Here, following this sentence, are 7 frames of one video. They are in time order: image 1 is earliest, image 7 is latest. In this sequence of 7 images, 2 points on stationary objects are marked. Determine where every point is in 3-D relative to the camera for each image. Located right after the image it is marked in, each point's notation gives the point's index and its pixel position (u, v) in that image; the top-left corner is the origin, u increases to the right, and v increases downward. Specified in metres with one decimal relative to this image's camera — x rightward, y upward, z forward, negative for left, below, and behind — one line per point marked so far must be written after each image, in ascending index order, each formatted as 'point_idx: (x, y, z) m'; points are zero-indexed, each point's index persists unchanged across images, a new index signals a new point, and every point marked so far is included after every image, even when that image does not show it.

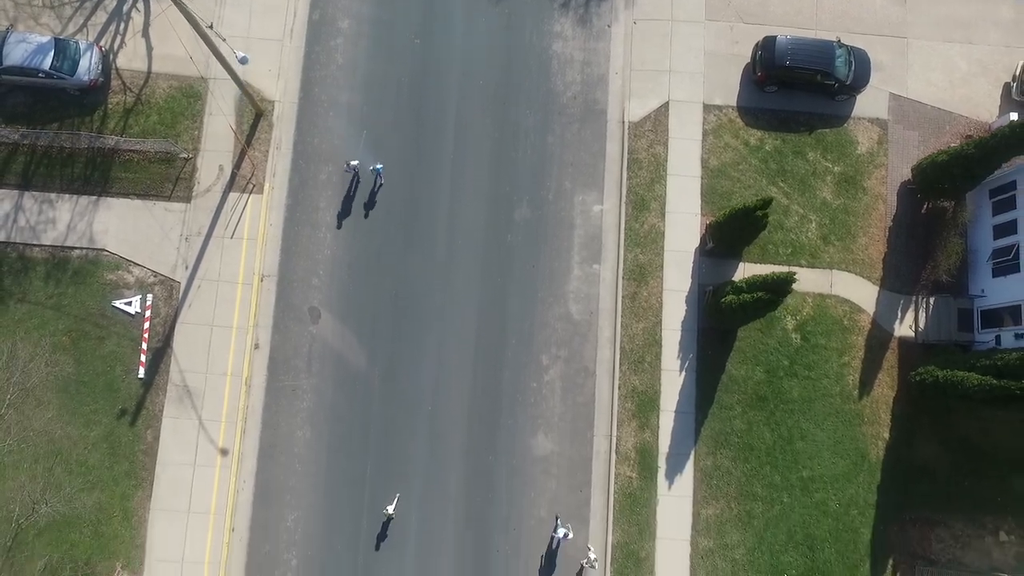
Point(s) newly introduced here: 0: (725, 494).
0: (+4.8, -4.6, +17.7) m
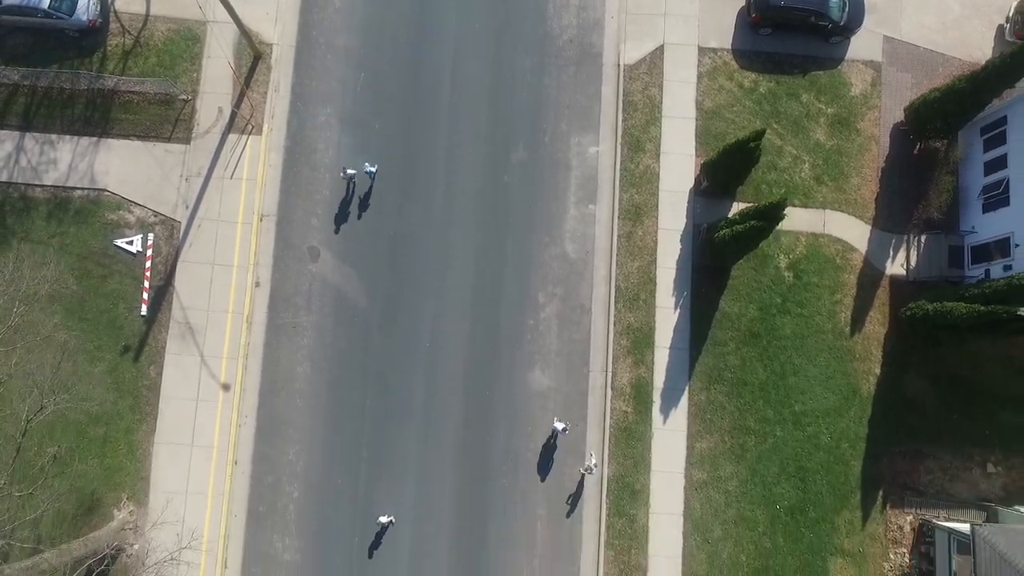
0: (+4.7, -3.2, +18.0) m
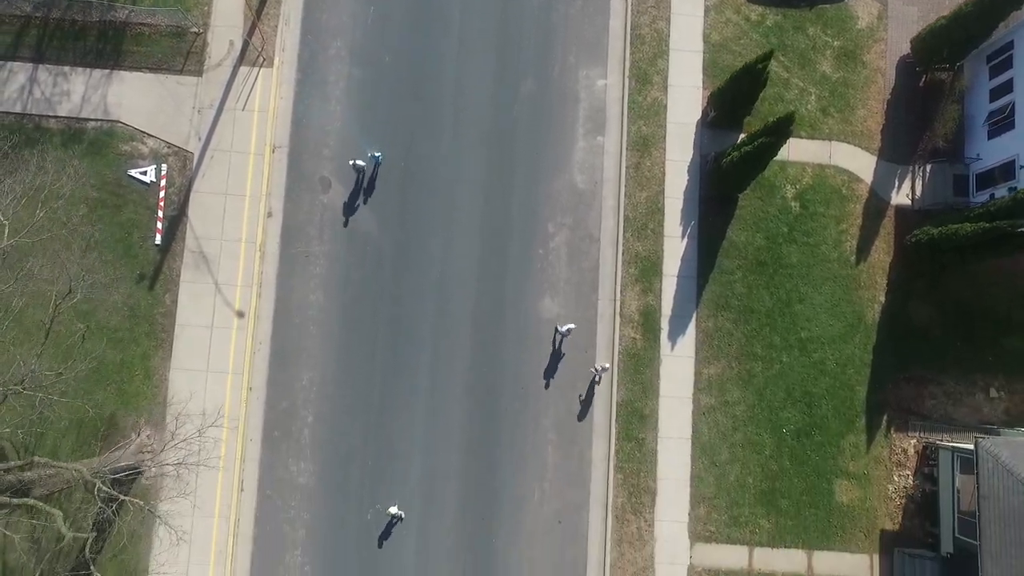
0: (+4.9, -1.5, +18.2) m
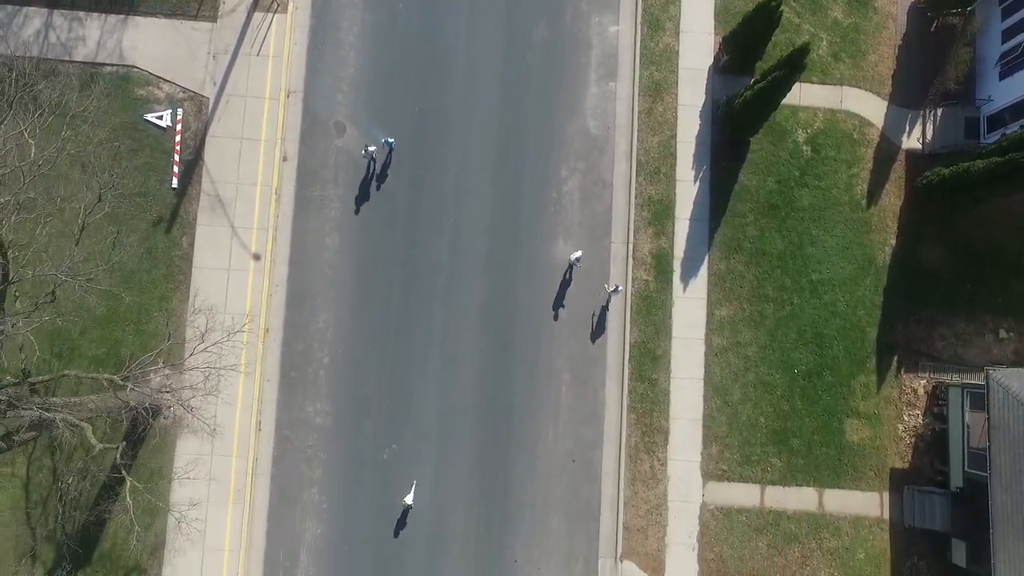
0: (+5.2, -0.2, +18.4) m
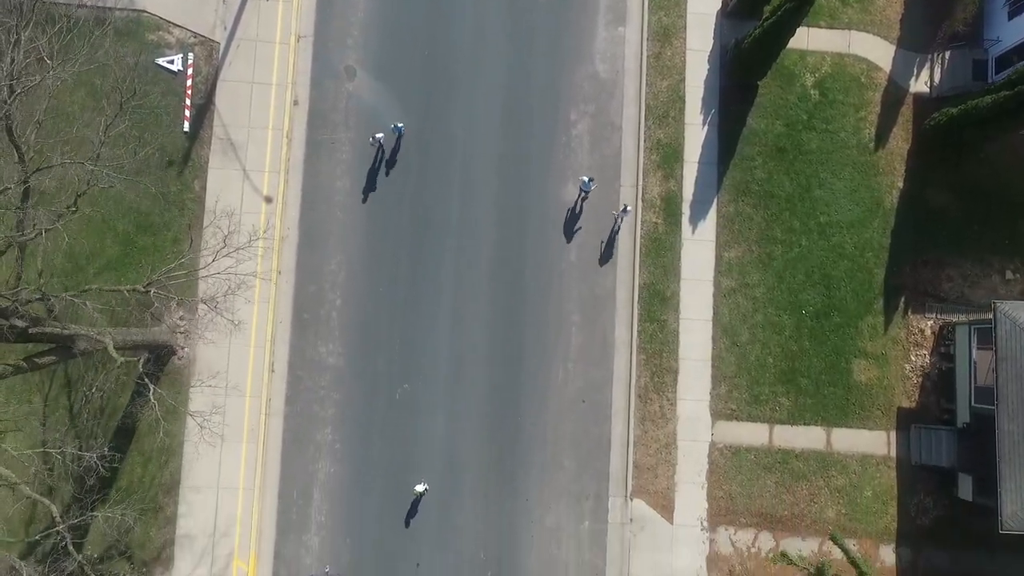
0: (+5.5, +1.2, +18.5) m
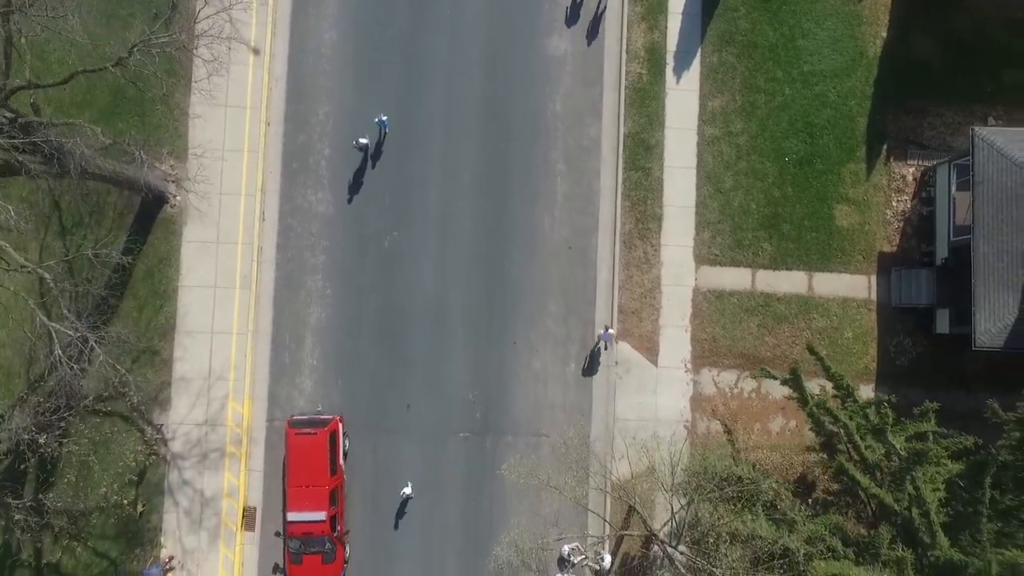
0: (+5.1, +4.7, +18.7) m
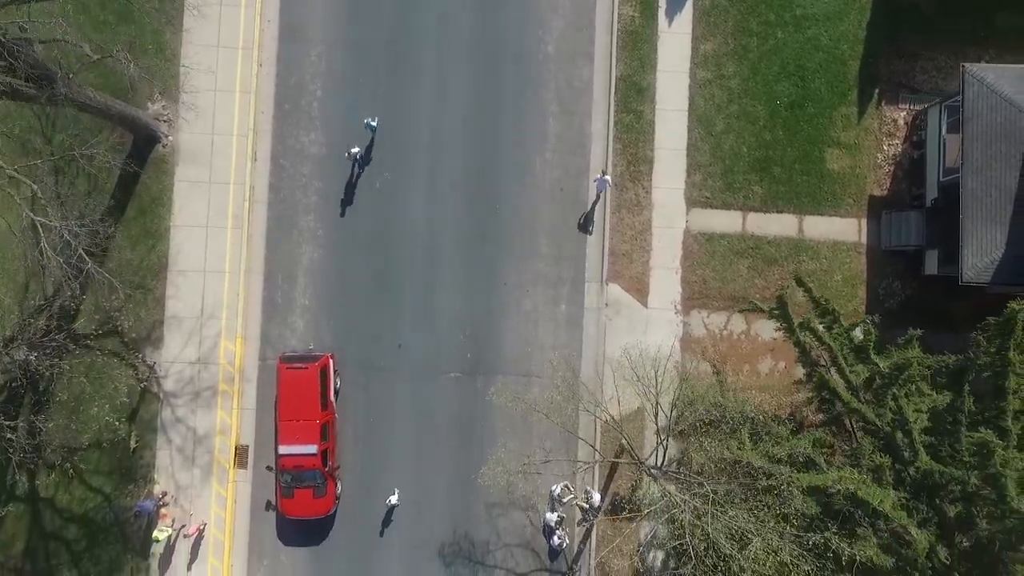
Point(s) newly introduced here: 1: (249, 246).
0: (+5.0, +6.1, +18.7) m
1: (-6.0, +0.9, +18.2) m
